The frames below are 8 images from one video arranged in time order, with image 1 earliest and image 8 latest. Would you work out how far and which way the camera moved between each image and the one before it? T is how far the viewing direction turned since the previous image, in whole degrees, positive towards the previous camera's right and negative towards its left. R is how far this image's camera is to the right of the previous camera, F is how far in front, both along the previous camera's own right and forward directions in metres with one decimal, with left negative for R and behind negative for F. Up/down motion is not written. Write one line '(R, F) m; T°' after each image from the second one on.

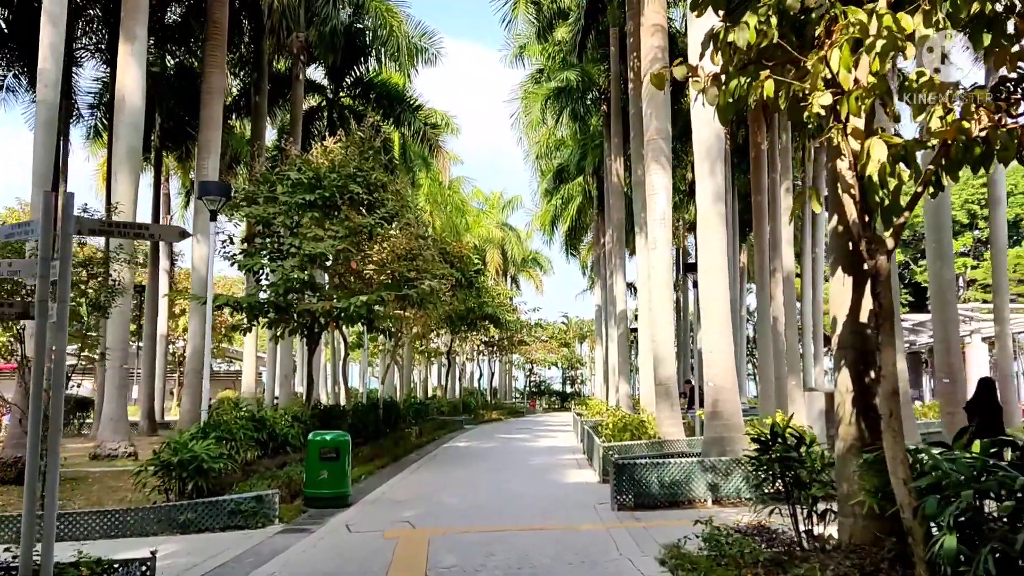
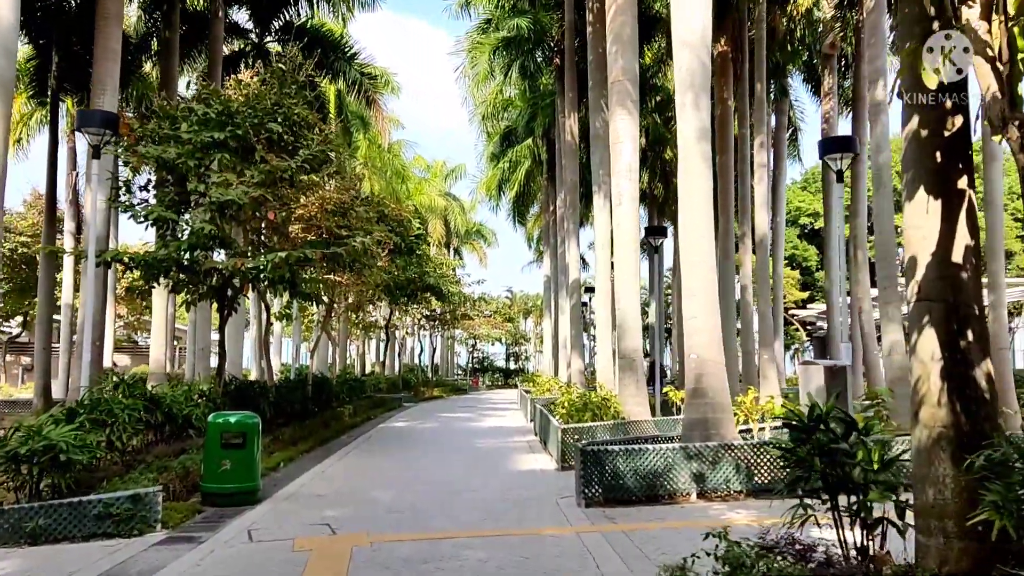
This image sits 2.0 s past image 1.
(-0.1, +2.0) m; +4°
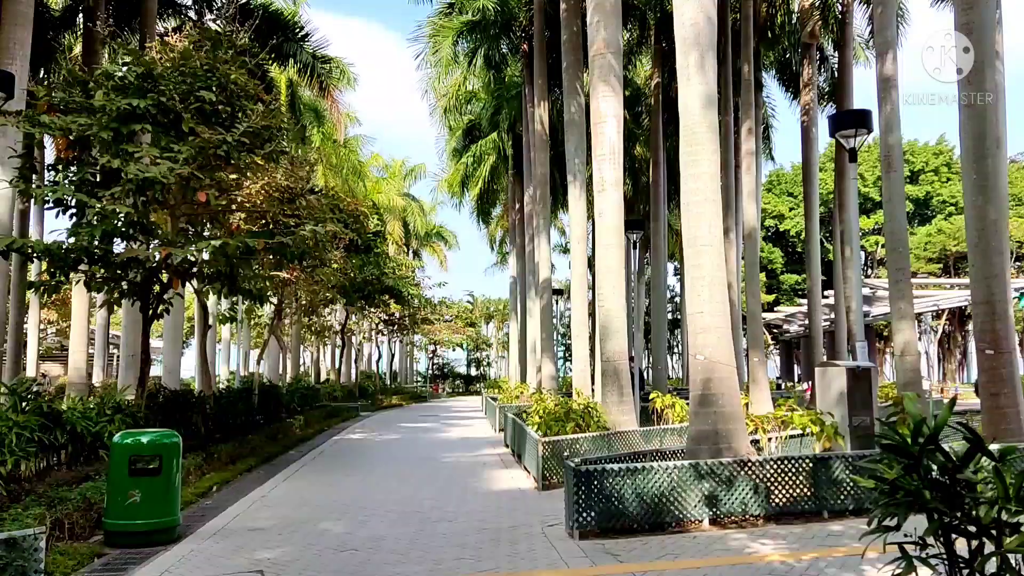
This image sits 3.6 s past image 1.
(-0.2, +1.5) m; +3°
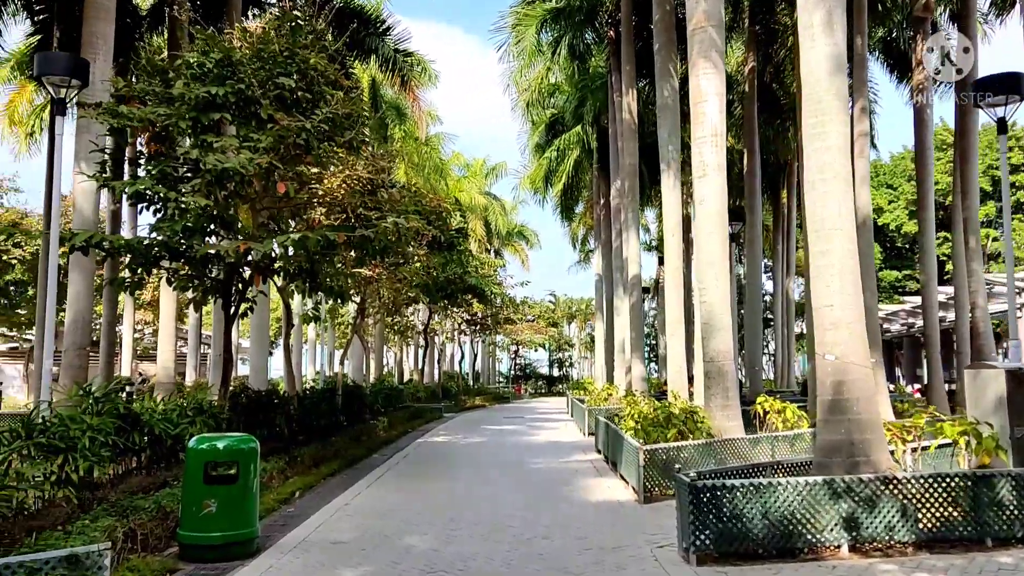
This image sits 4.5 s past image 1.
(-0.2, +0.8) m; -5°
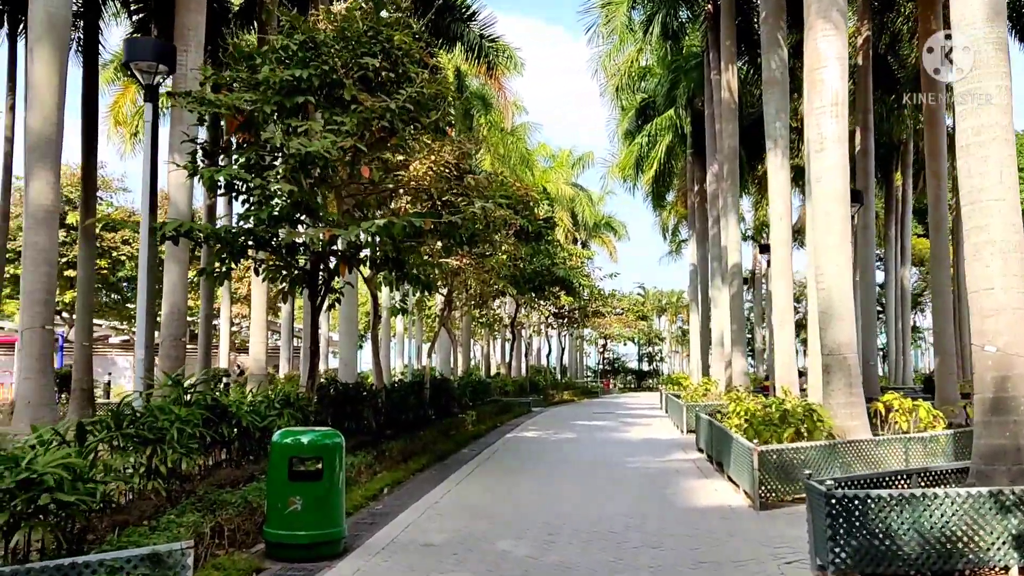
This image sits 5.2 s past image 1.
(-0.2, +0.7) m; -6°
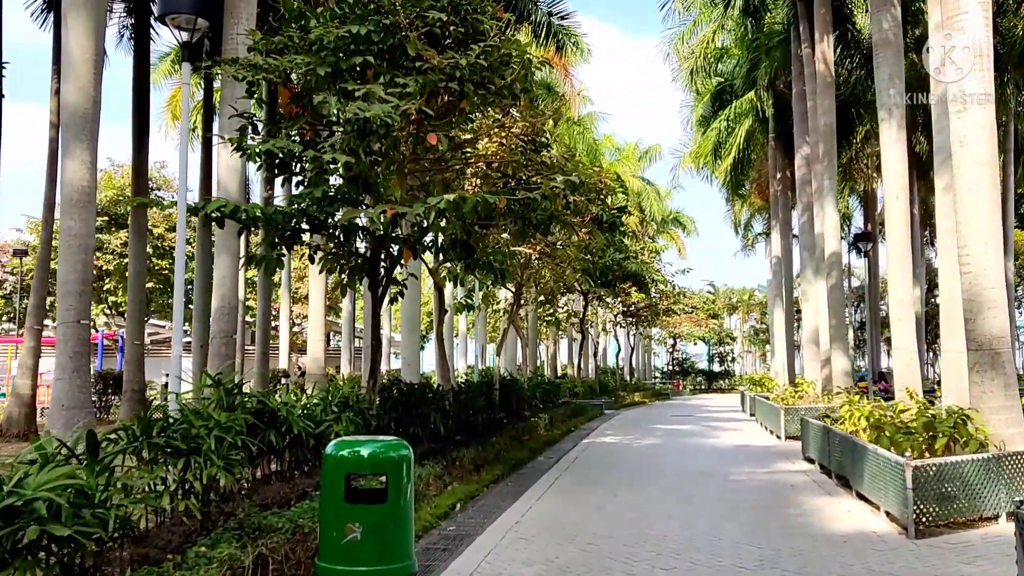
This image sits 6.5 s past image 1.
(-0.3, +1.3) m; -4°
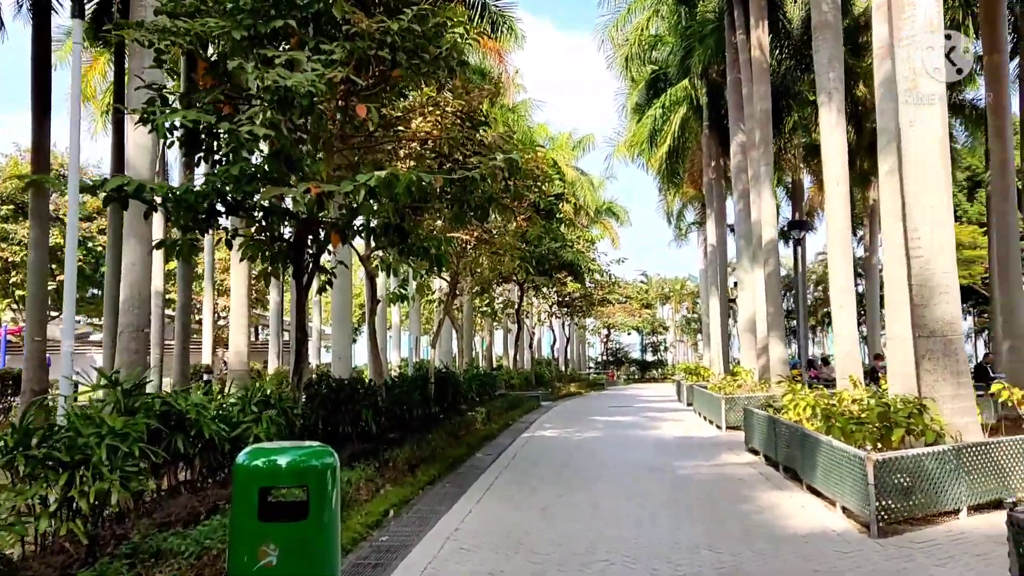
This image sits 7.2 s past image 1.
(0.0, +0.6) m; +5°
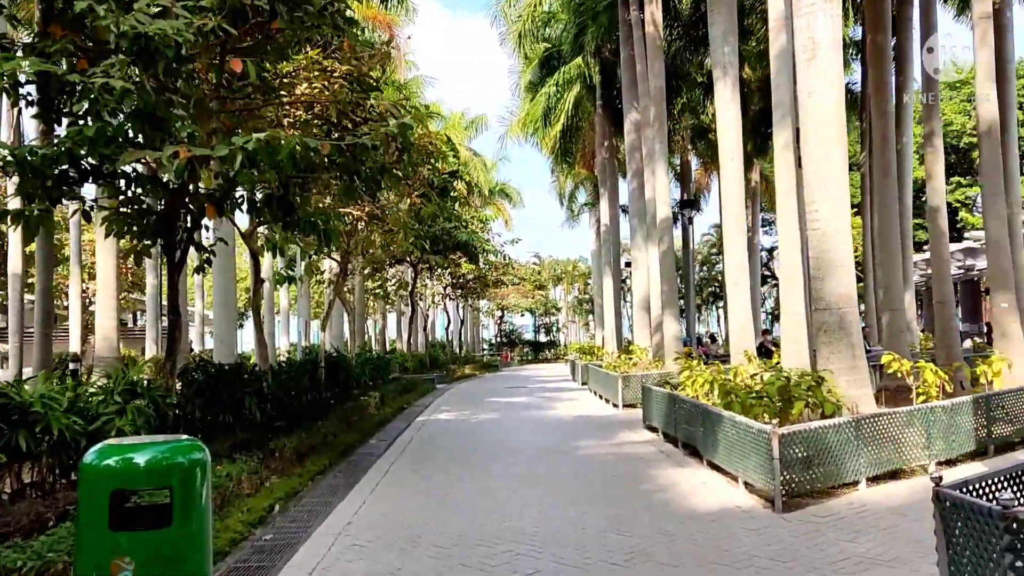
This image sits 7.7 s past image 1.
(0.0, +0.5) m; +7°
